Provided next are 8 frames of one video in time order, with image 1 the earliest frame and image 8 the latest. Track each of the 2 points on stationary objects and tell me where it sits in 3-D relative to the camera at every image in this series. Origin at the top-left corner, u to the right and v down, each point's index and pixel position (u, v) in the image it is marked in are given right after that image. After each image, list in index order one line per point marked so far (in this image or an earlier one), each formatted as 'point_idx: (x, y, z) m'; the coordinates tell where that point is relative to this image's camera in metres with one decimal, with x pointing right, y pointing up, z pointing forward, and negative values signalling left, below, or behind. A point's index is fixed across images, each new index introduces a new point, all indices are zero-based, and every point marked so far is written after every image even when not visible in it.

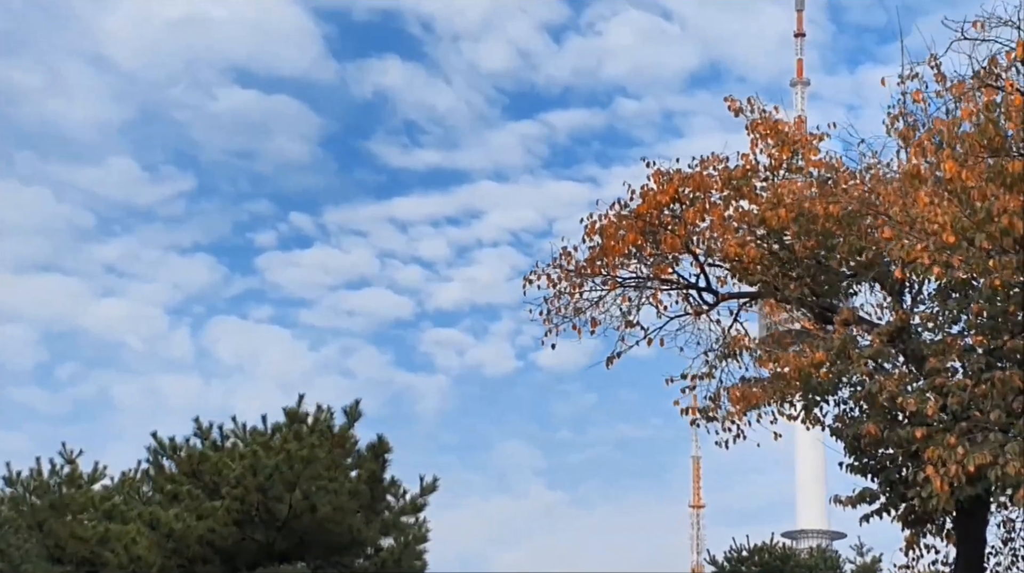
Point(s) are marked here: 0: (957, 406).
0: (+5.5, -1.5, +14.1) m
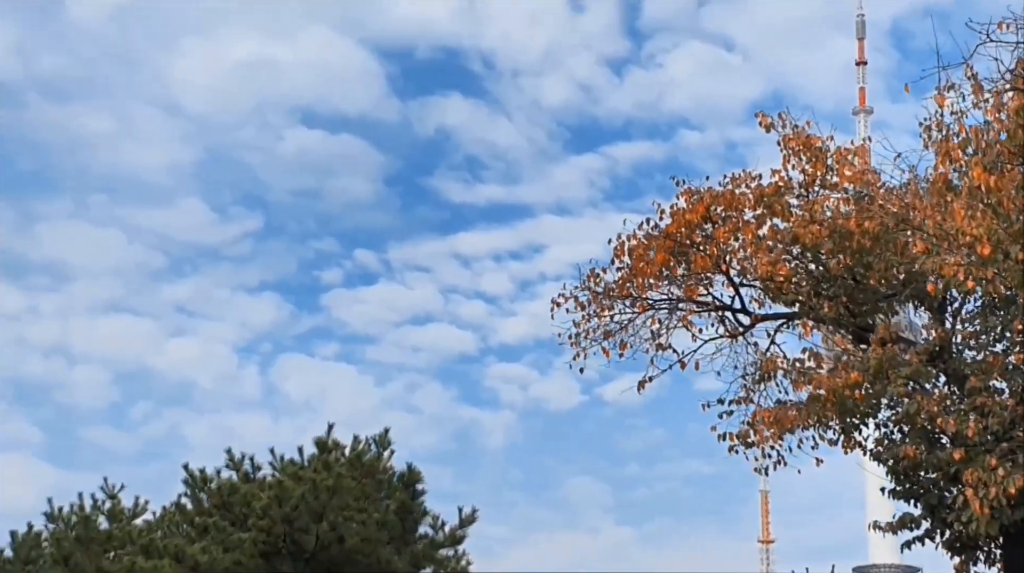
0: (+5.7, -1.7, +13.4) m
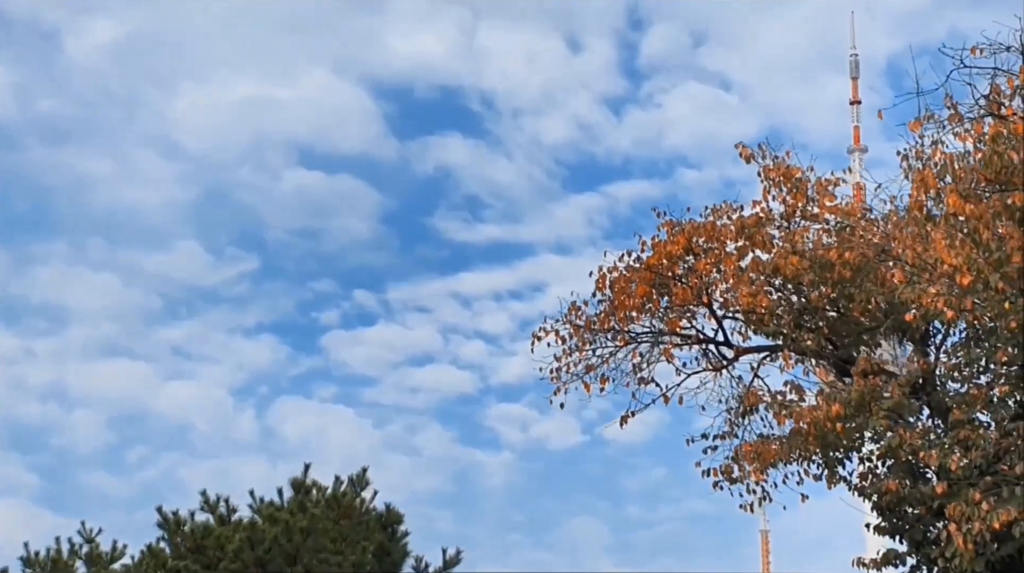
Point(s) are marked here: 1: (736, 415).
0: (+5.4, -2.0, +13.1) m
1: (+3.2, -1.9, +16.4) m
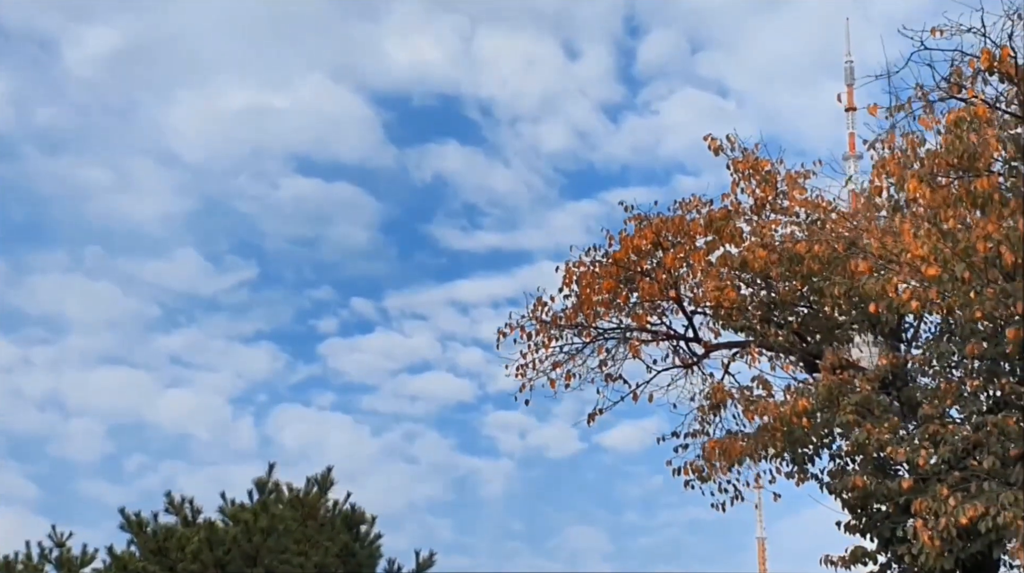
0: (+5.0, -1.9, +12.8) m
1: (+2.8, -1.8, +16.1) m
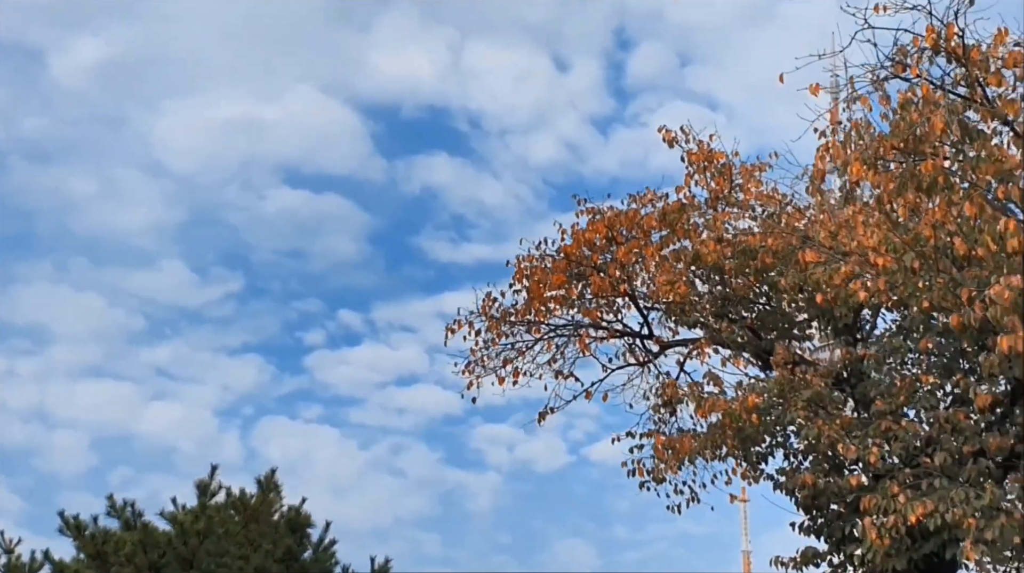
0: (+4.3, -1.8, +12.4) m
1: (+2.0, -1.7, +15.6) m
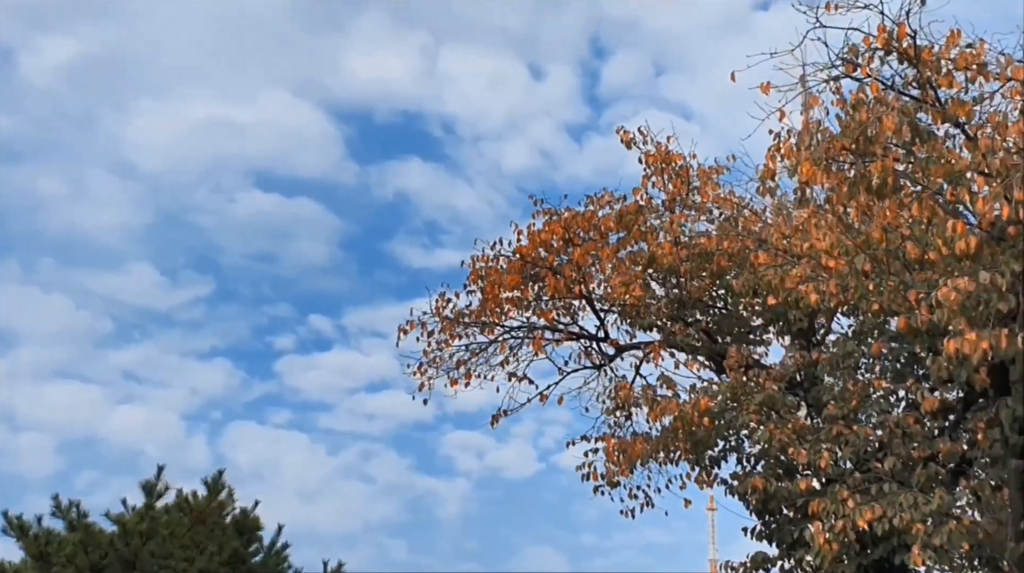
0: (+3.7, -1.8, +12.3) m
1: (+1.4, -1.8, +15.5) m
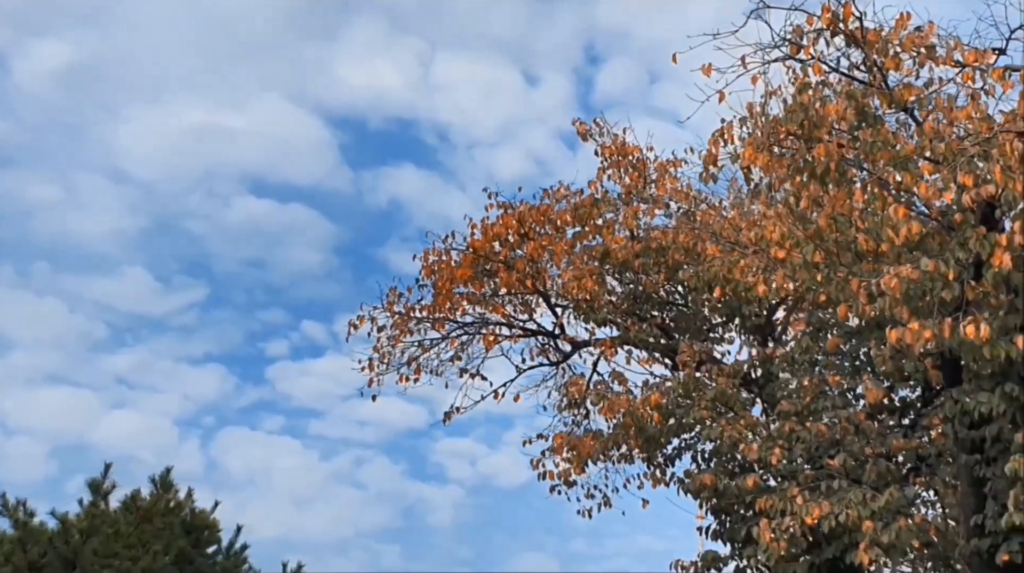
0: (+3.1, -1.7, +12.0) m
1: (+0.8, -1.7, +15.1) m
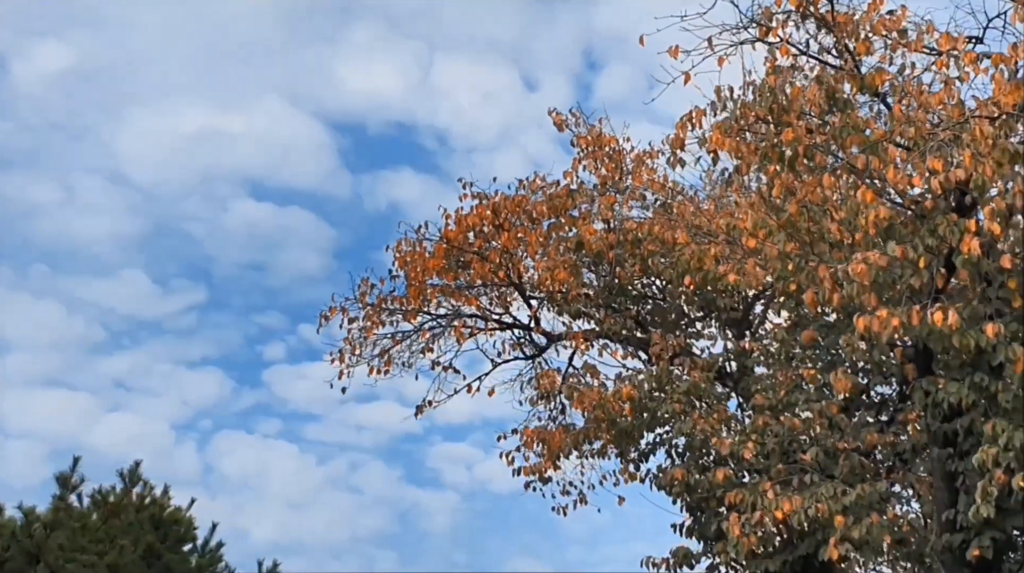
0: (+2.8, -1.7, +11.7) m
1: (+0.5, -1.6, +14.9) m
